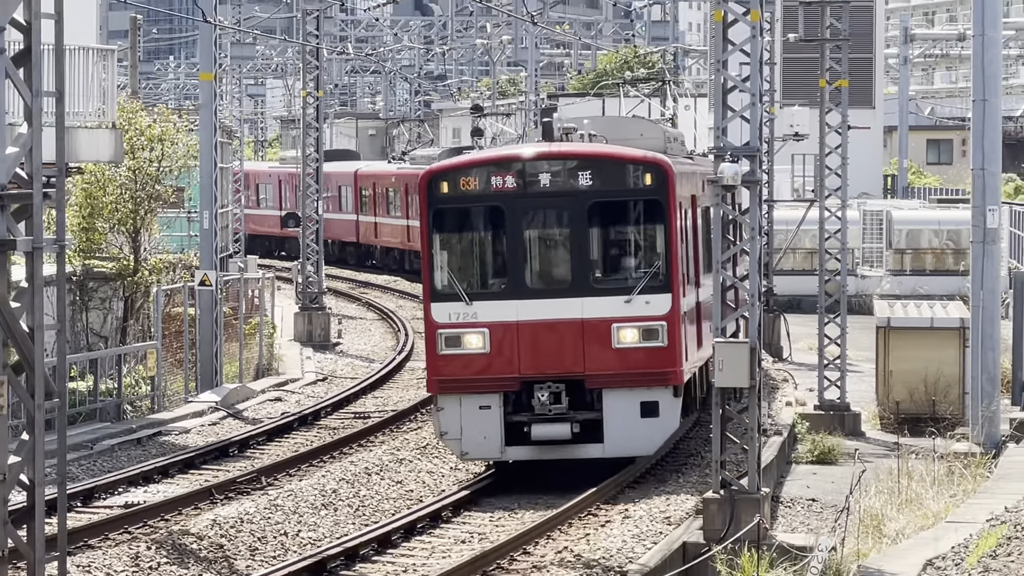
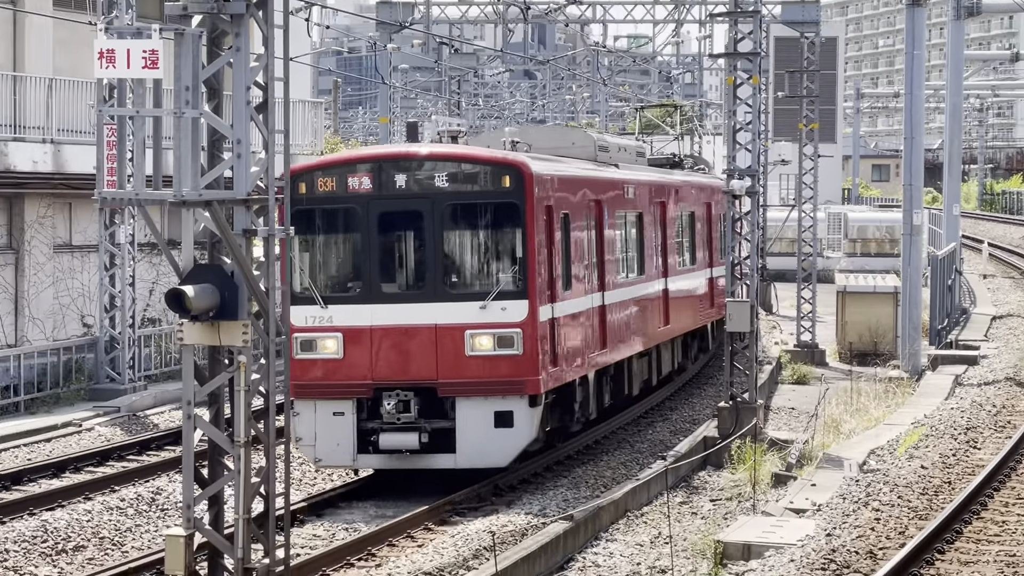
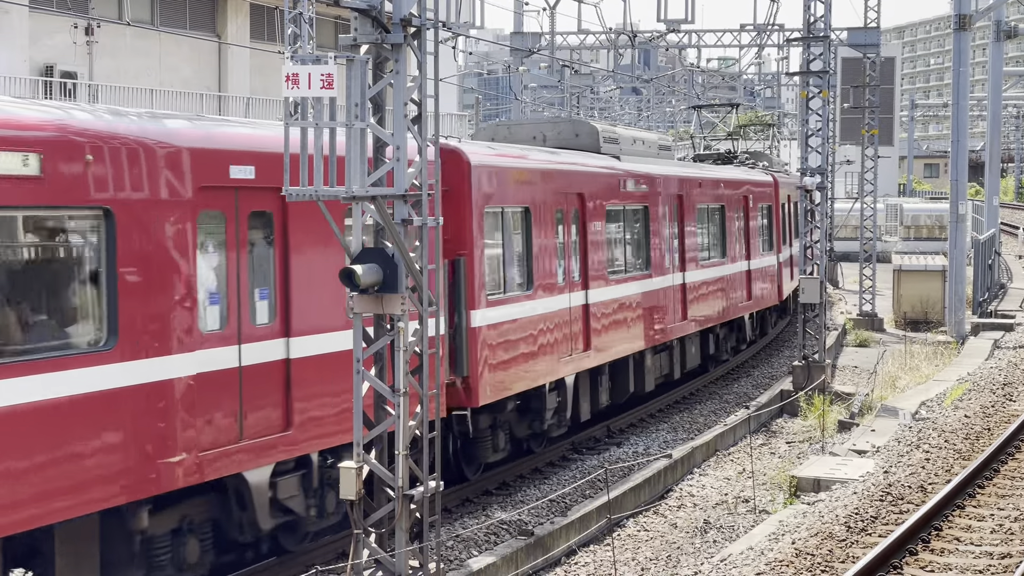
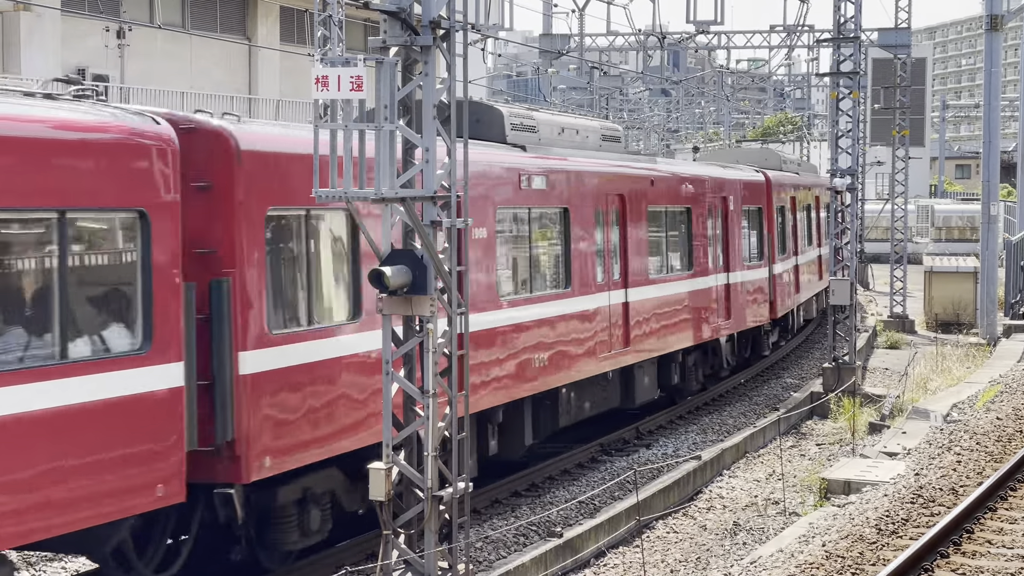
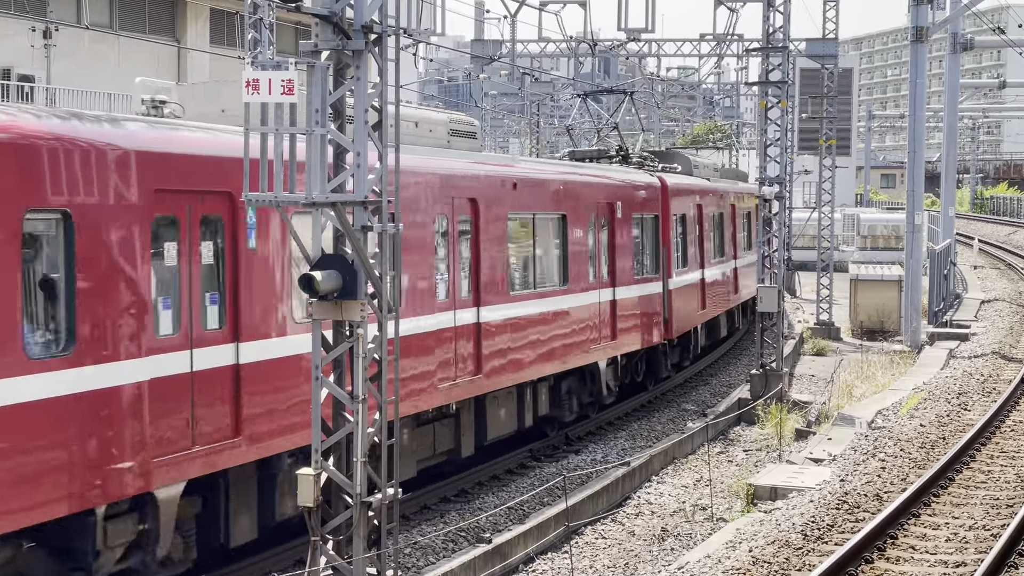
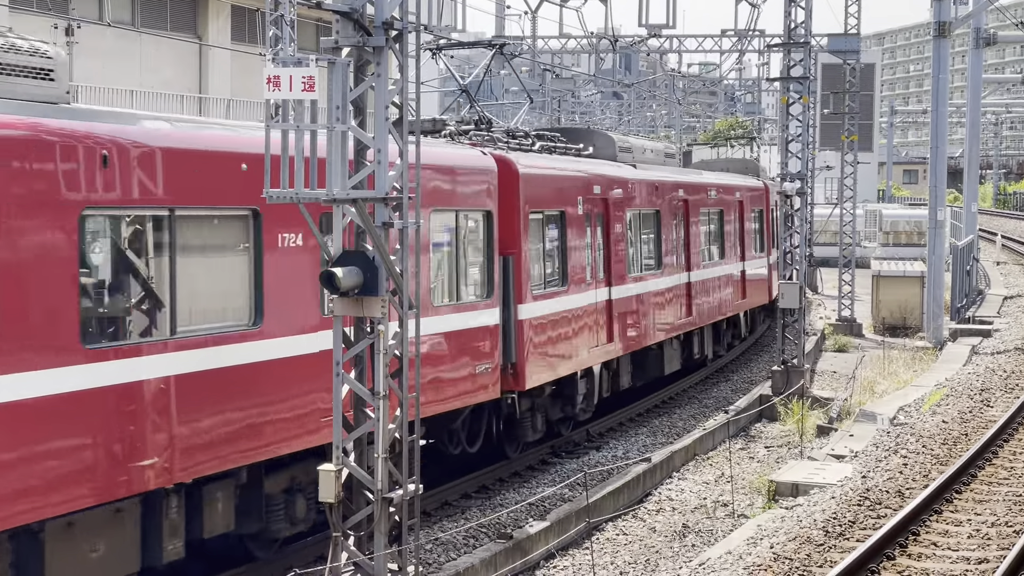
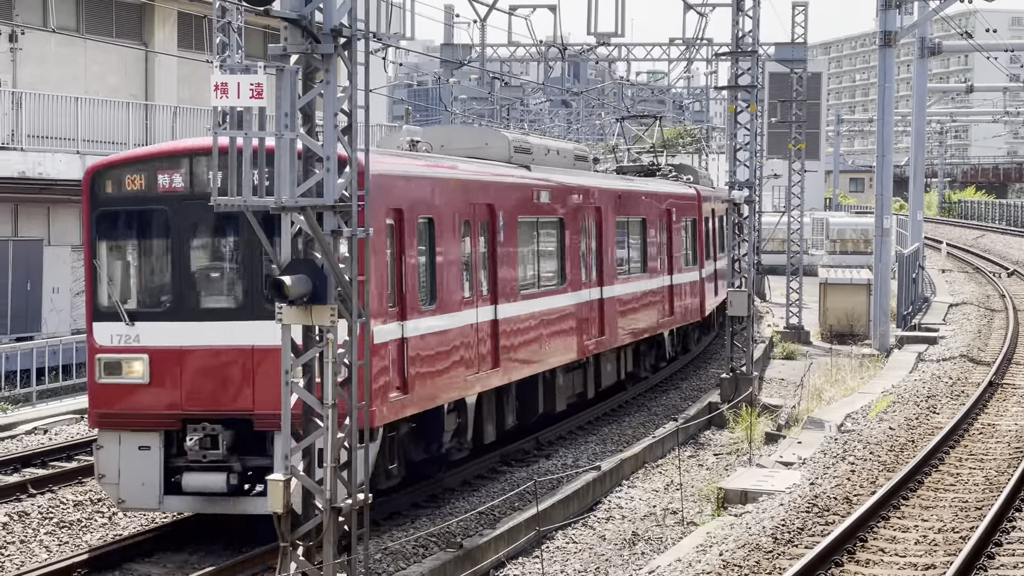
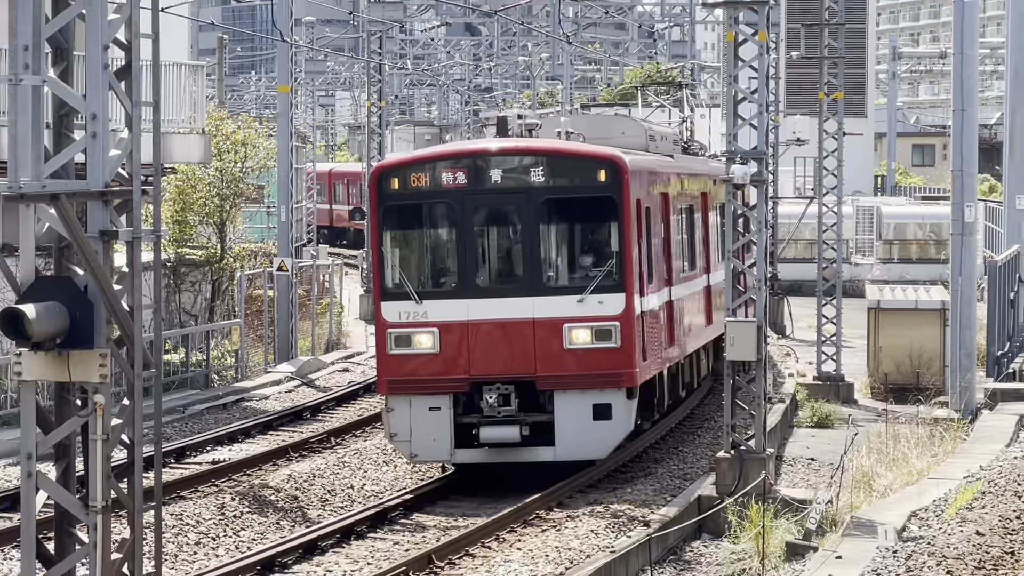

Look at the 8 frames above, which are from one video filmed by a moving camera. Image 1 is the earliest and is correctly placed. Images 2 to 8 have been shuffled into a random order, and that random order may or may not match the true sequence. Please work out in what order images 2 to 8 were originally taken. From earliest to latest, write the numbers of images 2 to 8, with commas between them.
8, 2, 7, 5, 6, 3, 4
